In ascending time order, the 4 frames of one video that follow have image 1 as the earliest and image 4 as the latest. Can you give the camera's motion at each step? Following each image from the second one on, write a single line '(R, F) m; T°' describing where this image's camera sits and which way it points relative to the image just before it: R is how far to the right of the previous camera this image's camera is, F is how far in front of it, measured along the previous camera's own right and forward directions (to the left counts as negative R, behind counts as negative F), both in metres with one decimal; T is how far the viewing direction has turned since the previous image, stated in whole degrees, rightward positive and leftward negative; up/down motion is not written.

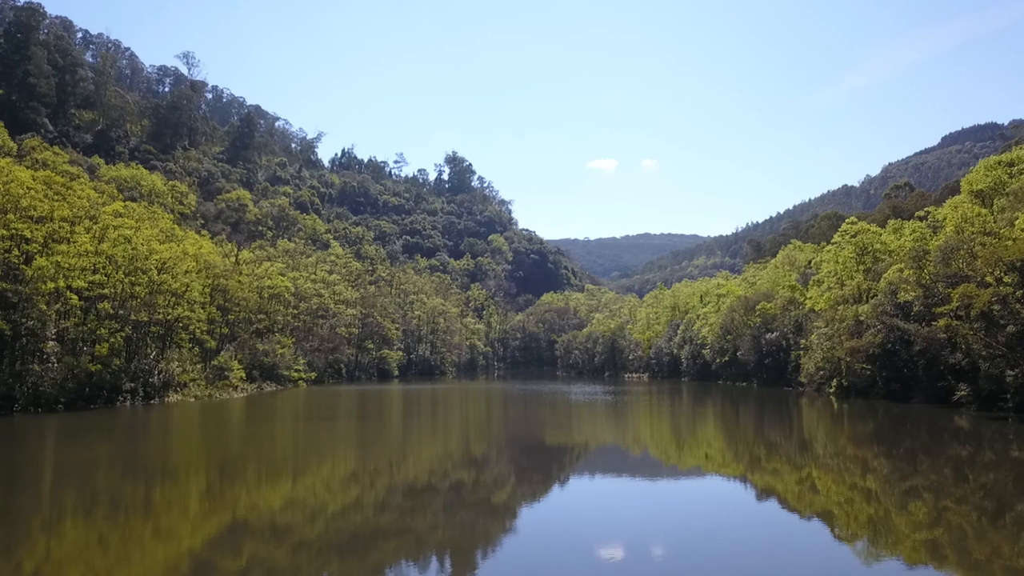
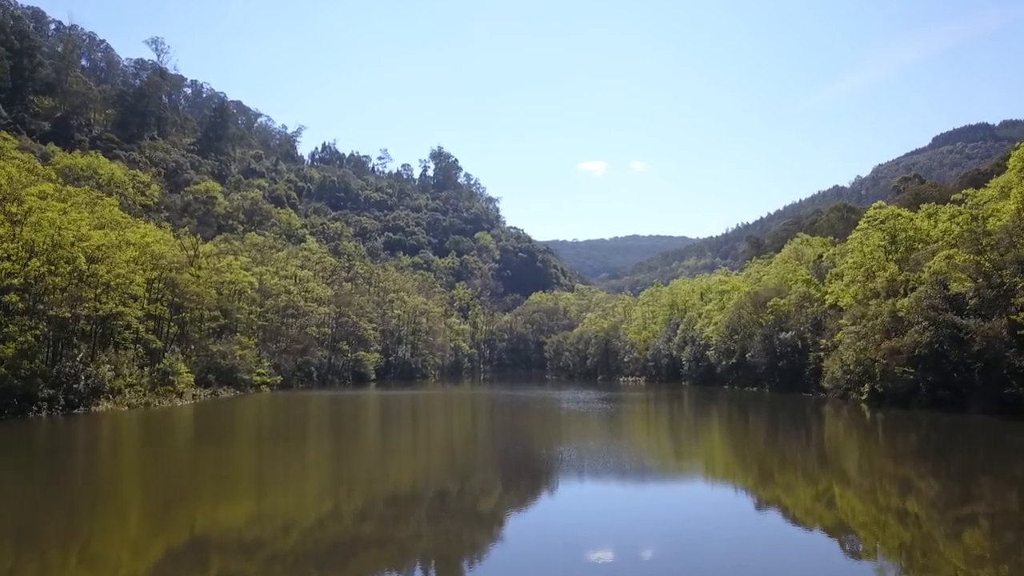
(+0.2, +5.1) m; +1°
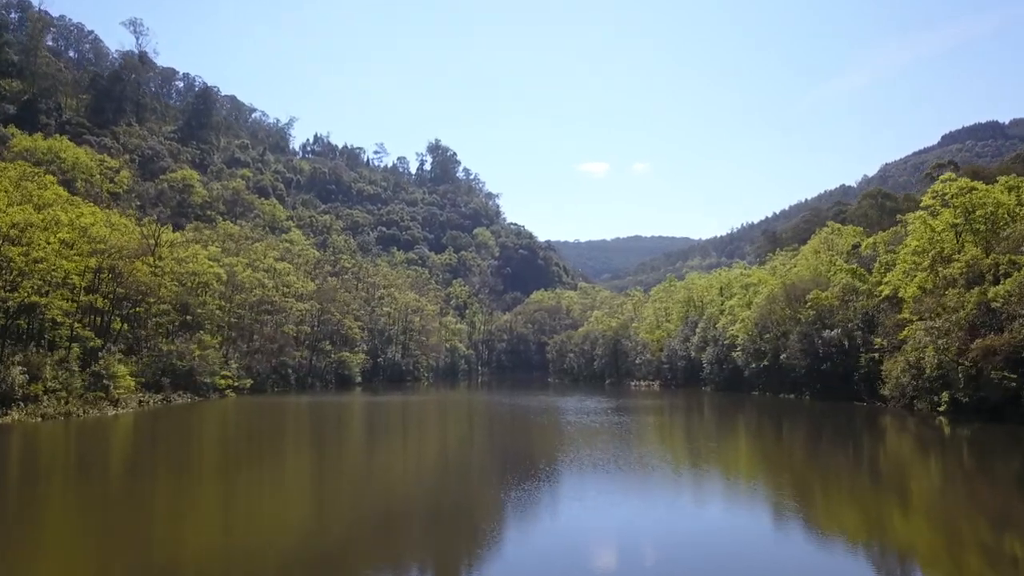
(+0.2, +6.1) m; 0°
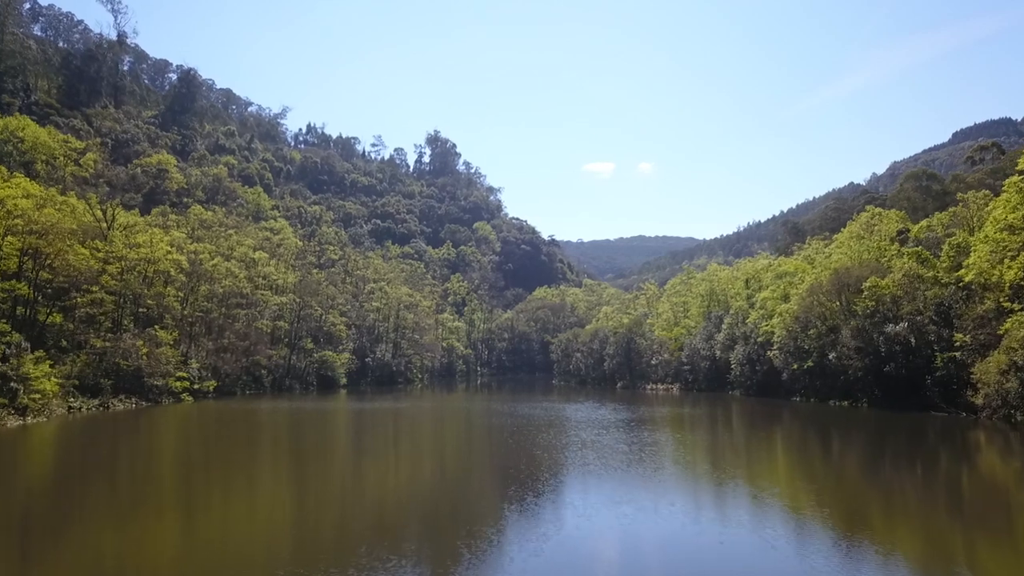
(+0.1, +6.1) m; 0°
